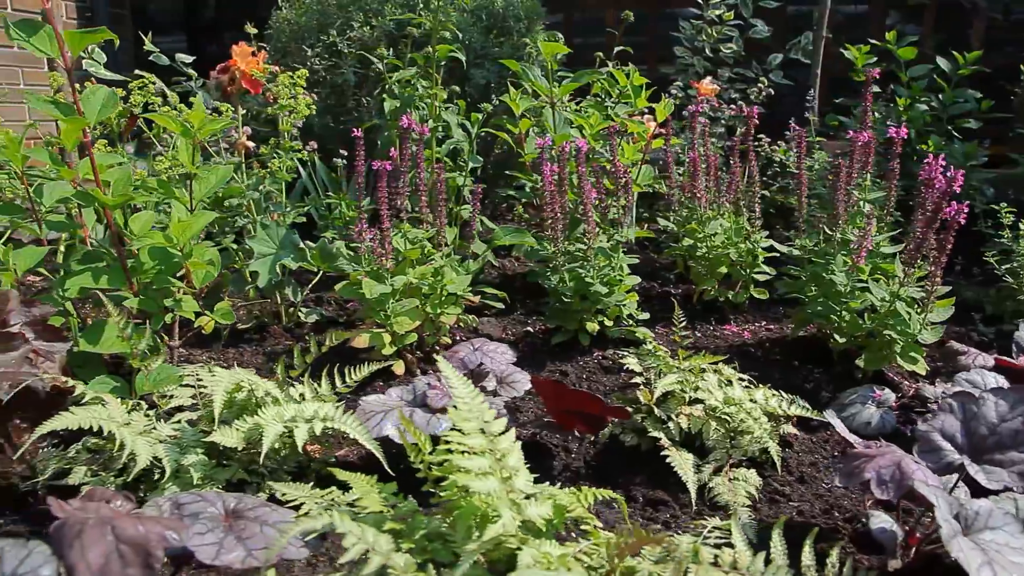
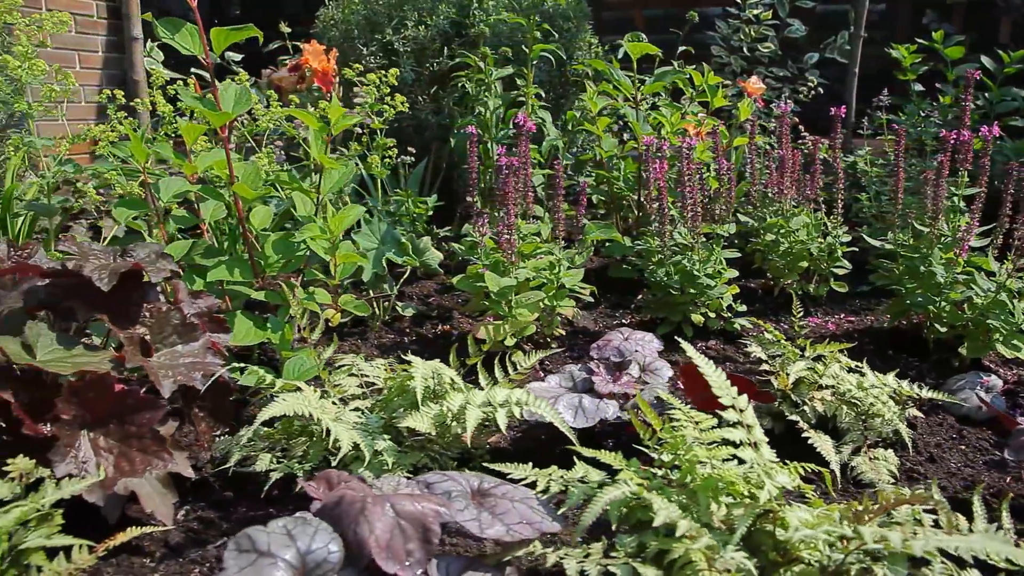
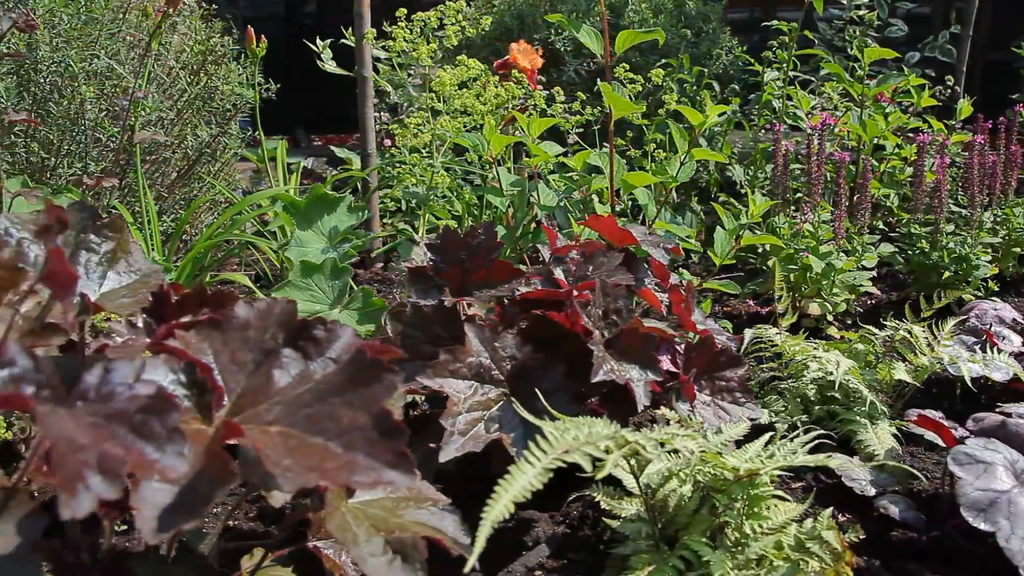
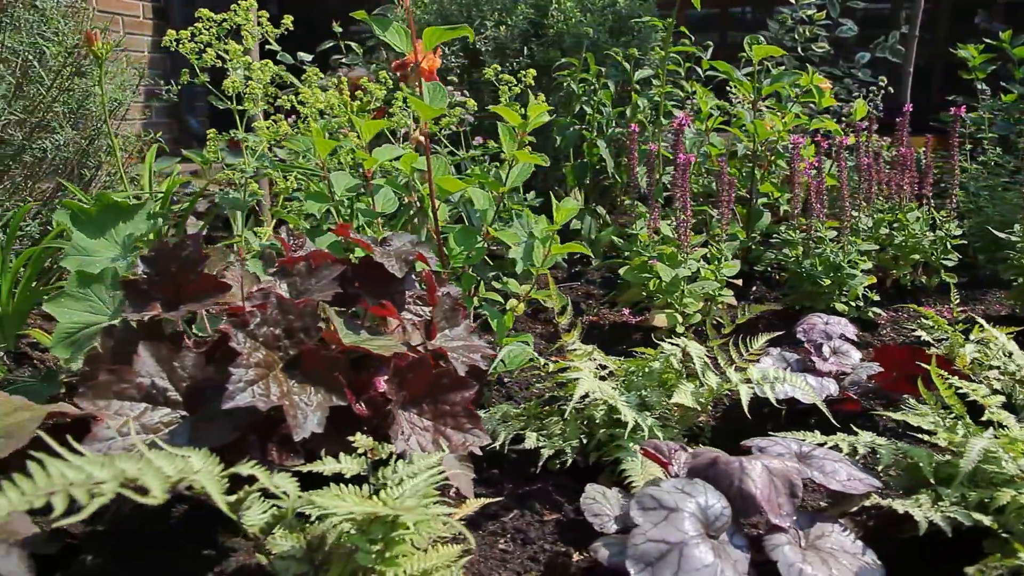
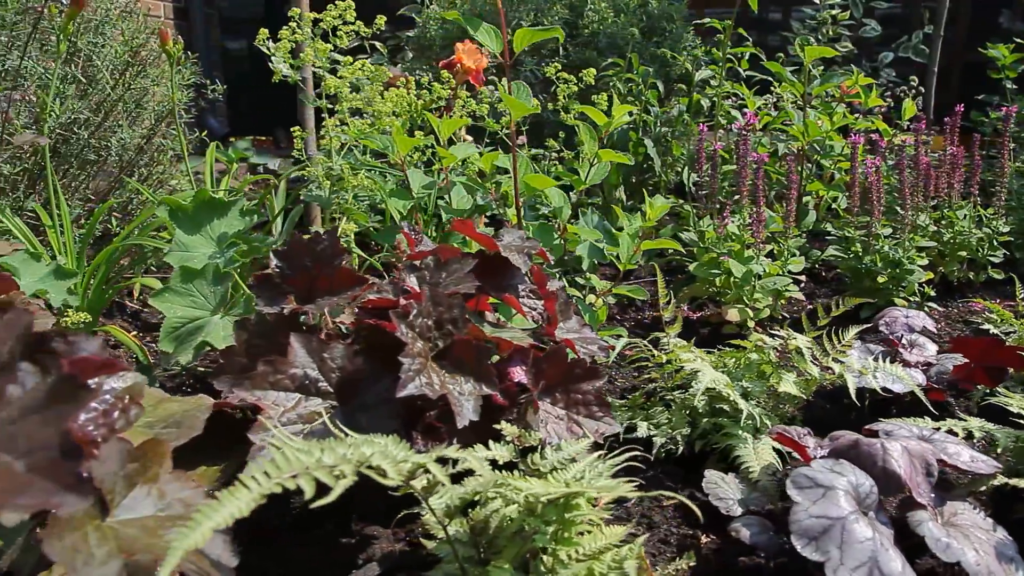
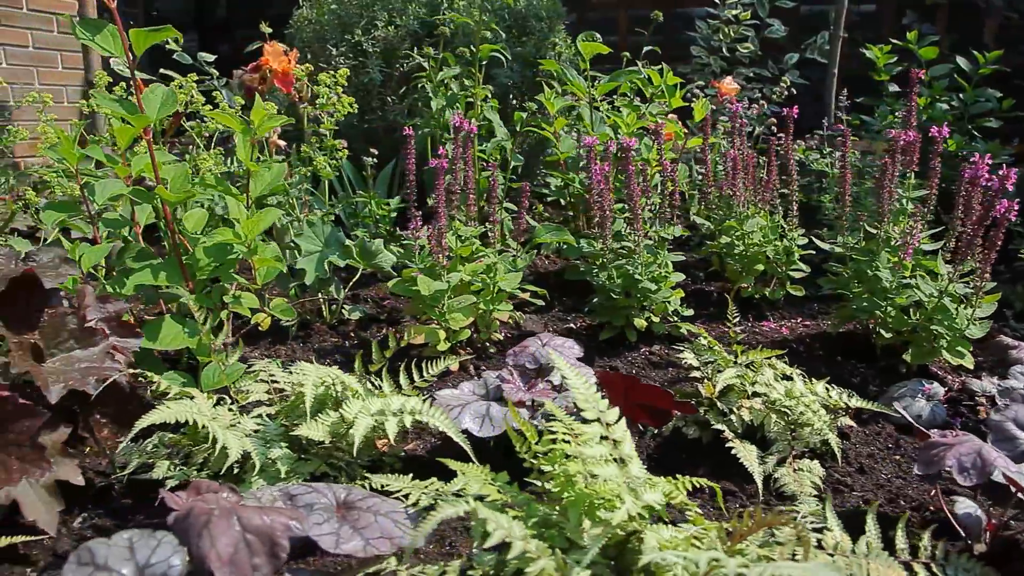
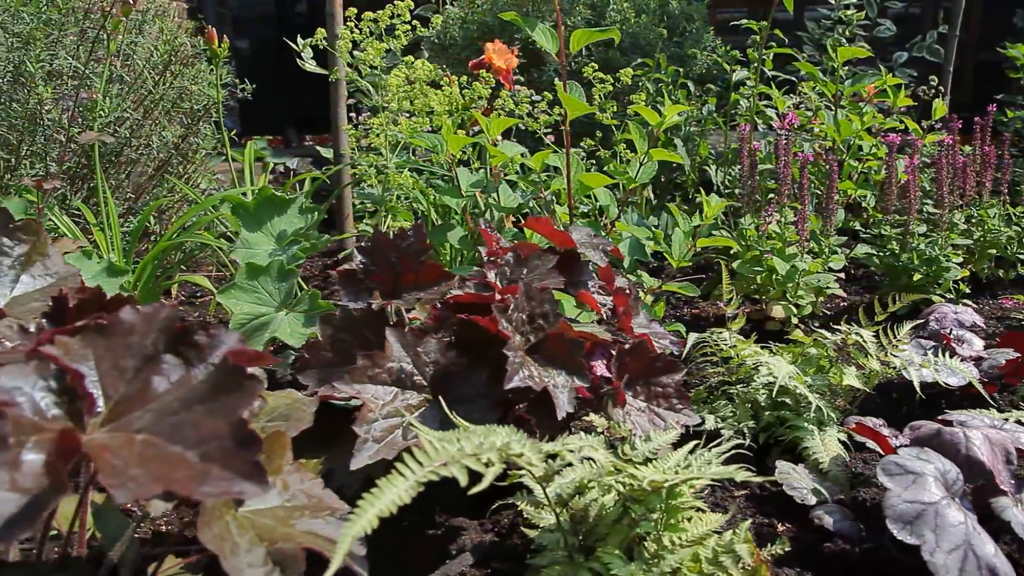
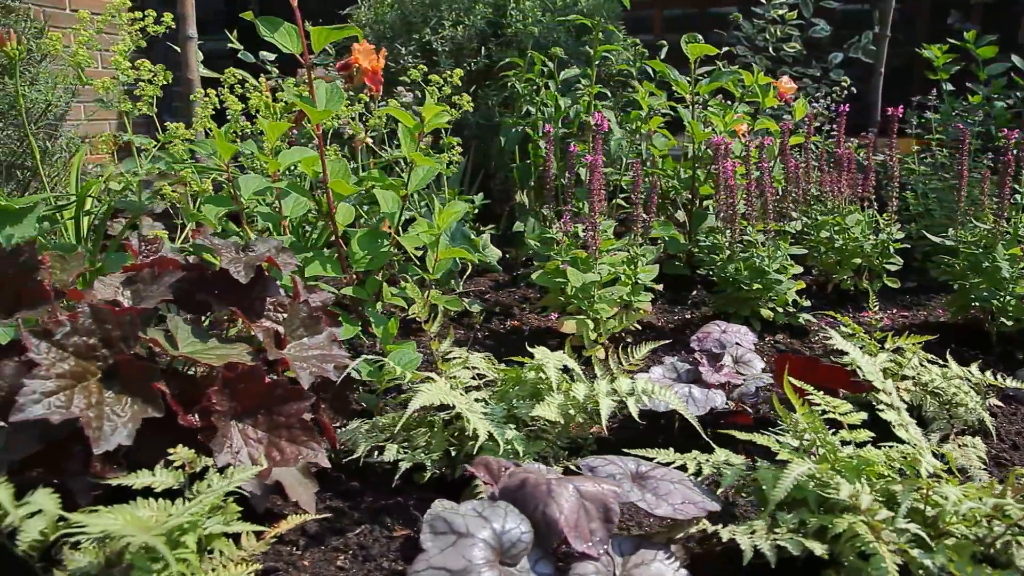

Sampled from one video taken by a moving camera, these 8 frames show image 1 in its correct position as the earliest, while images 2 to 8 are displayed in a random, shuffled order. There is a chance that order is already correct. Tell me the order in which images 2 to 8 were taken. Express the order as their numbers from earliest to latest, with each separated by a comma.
6, 2, 8, 4, 5, 7, 3
